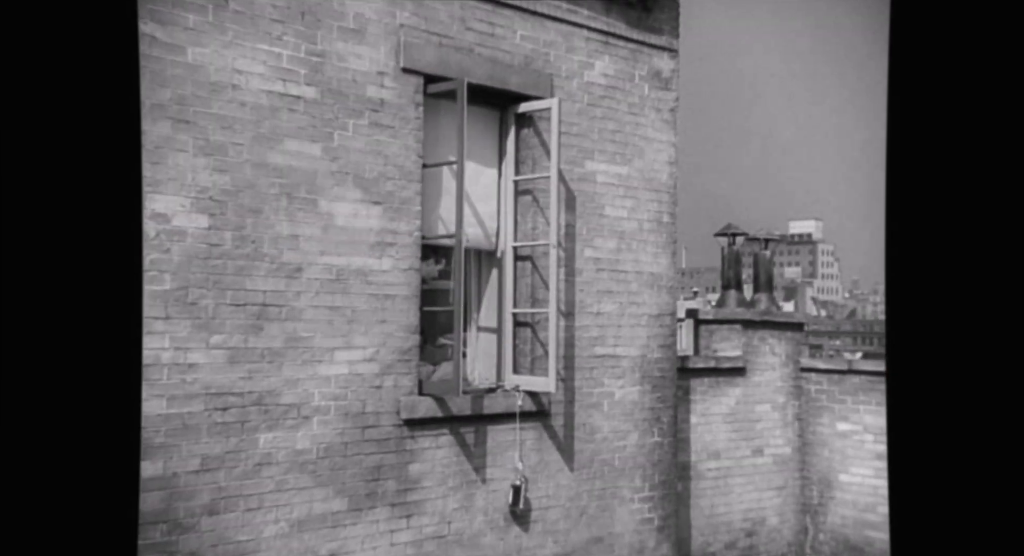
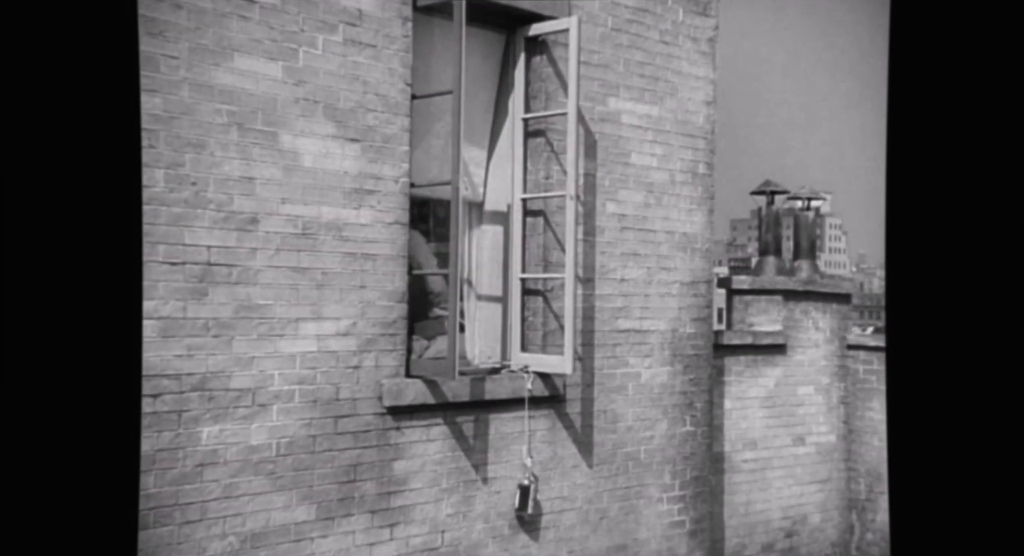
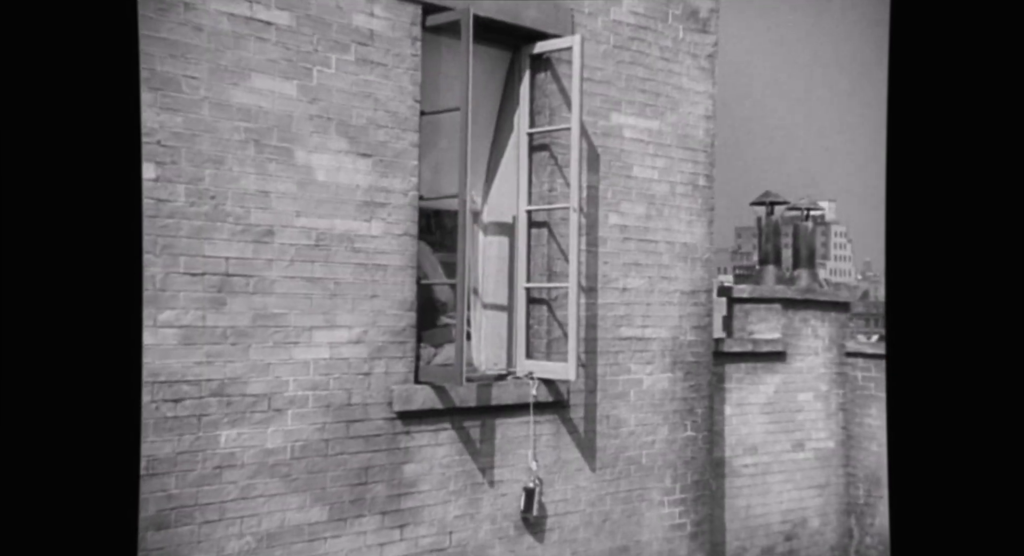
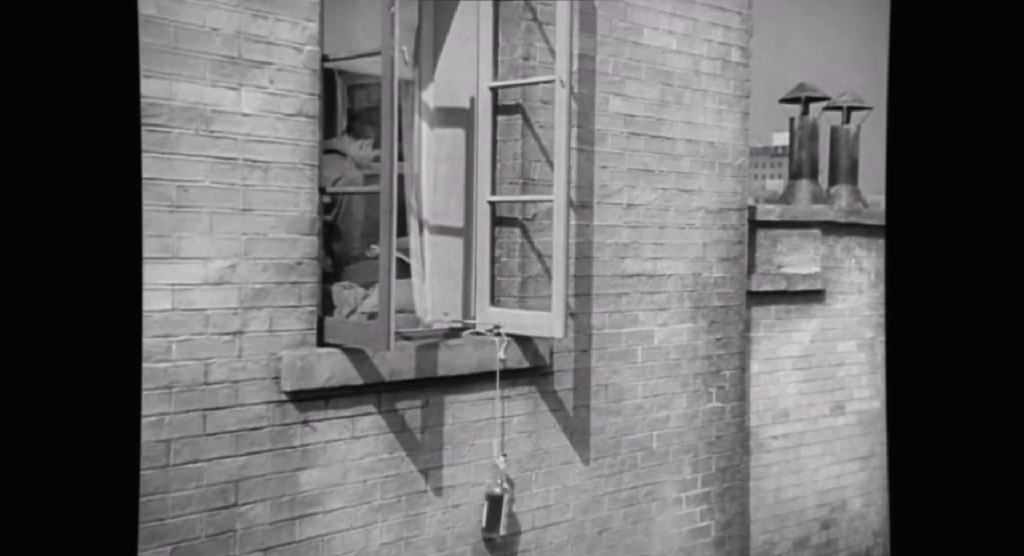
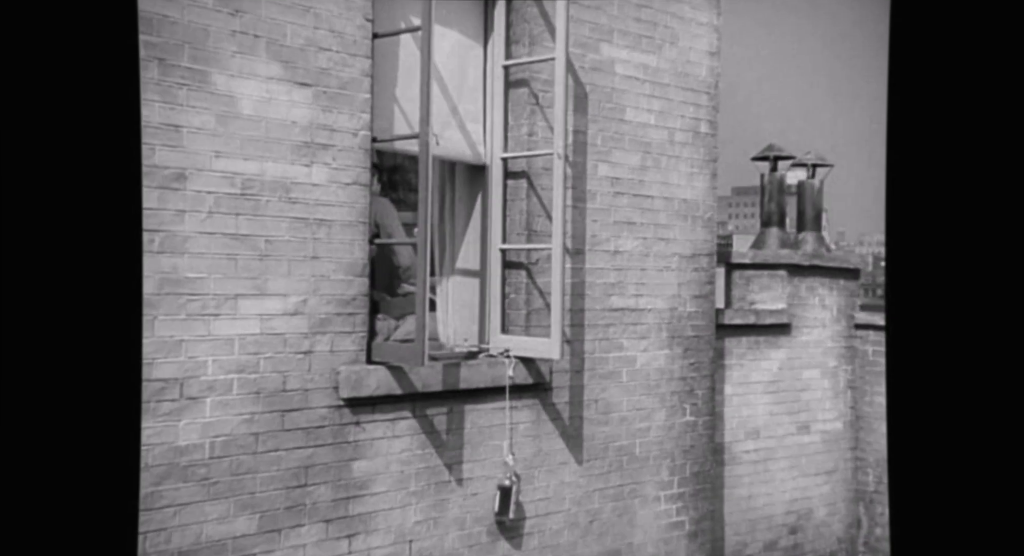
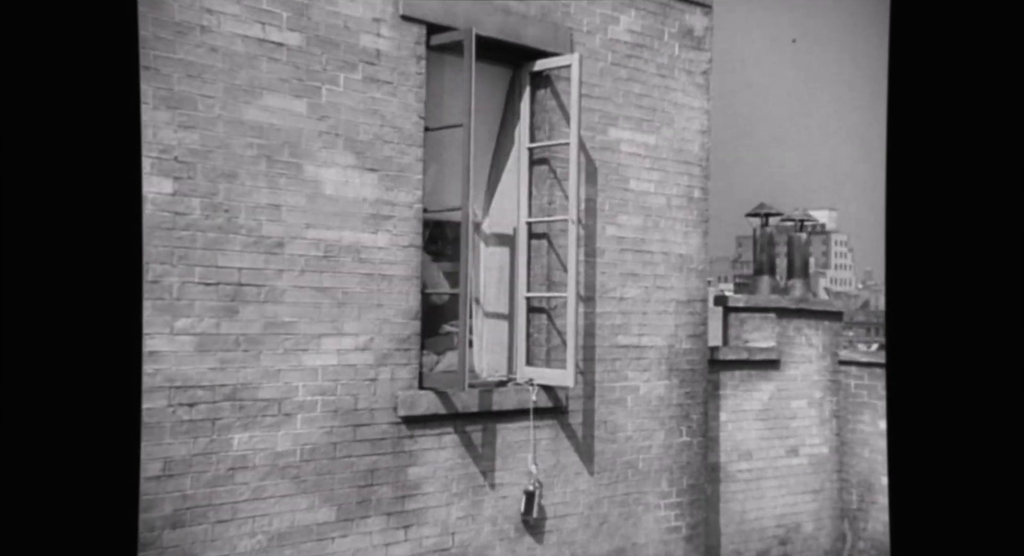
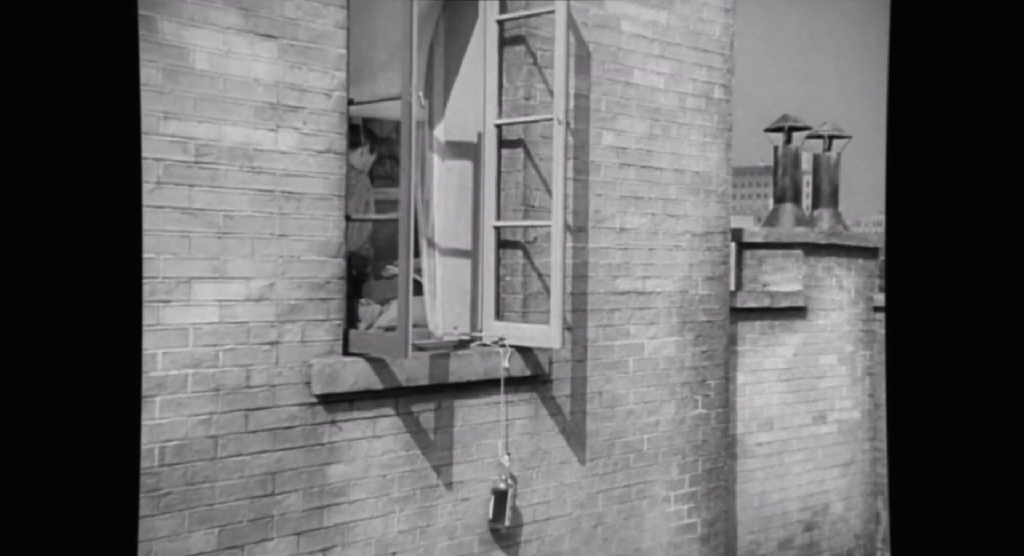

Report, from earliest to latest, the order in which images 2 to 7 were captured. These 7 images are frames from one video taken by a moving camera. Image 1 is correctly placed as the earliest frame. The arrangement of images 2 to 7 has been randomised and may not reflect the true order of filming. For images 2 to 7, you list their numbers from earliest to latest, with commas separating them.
6, 3, 2, 5, 7, 4
